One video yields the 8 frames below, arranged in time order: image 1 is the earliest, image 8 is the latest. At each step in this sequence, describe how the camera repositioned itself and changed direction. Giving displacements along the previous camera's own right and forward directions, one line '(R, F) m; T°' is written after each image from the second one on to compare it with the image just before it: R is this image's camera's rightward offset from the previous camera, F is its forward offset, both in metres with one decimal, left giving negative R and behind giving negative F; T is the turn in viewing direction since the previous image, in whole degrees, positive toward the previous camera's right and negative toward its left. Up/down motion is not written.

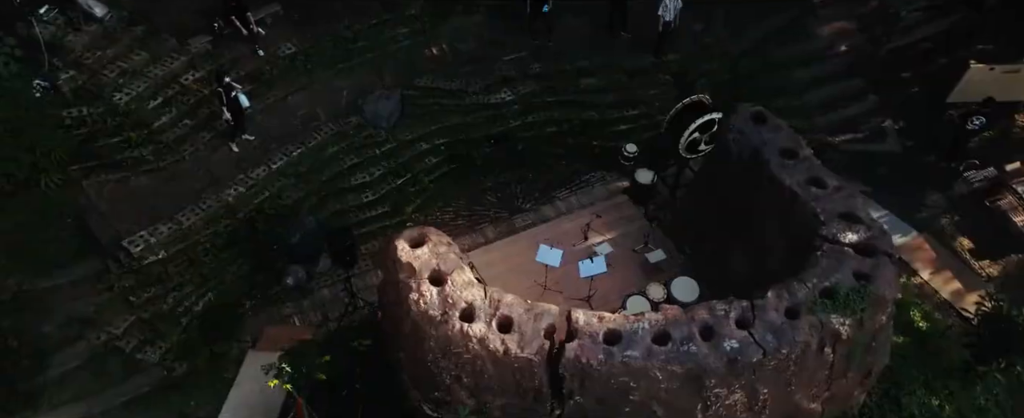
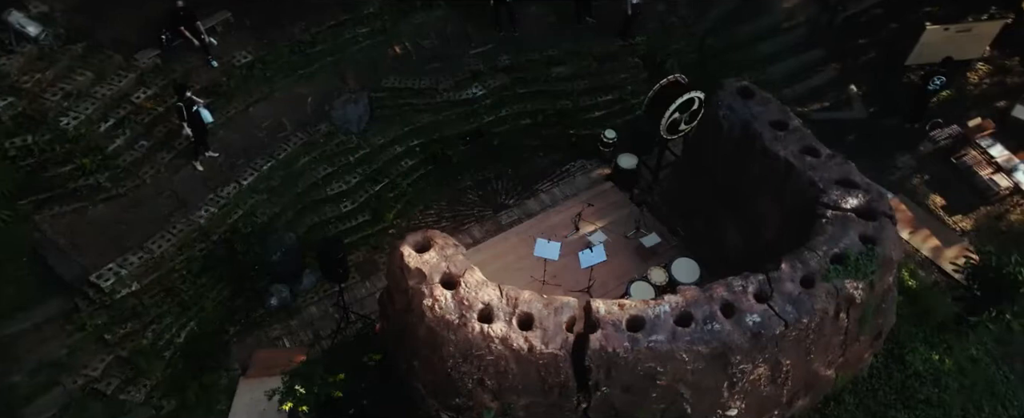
(-0.5, +0.3) m; +4°
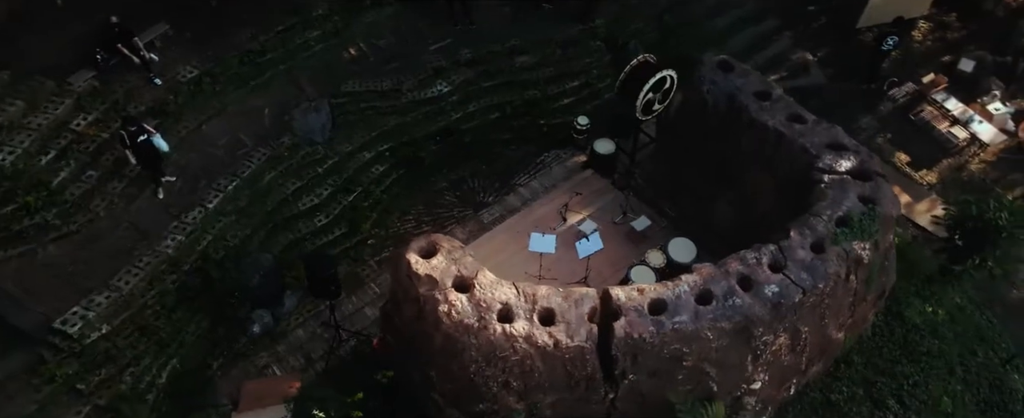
(-0.5, +0.3) m; +5°
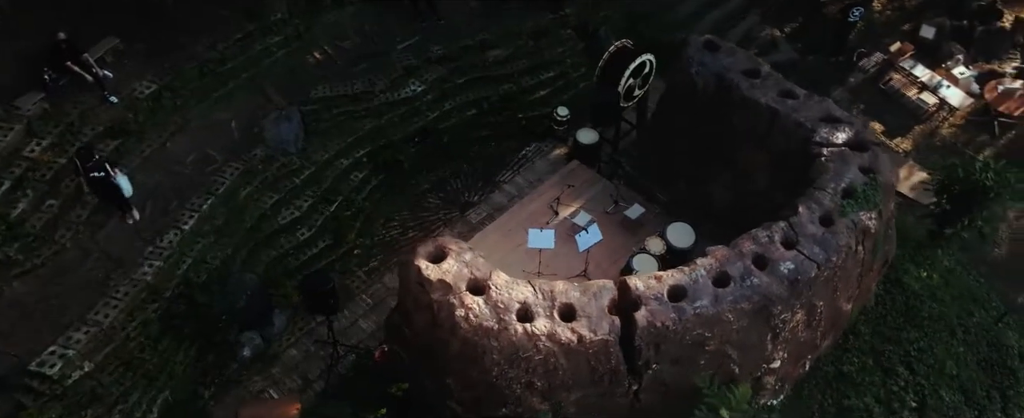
(-0.4, +0.2) m; +3°
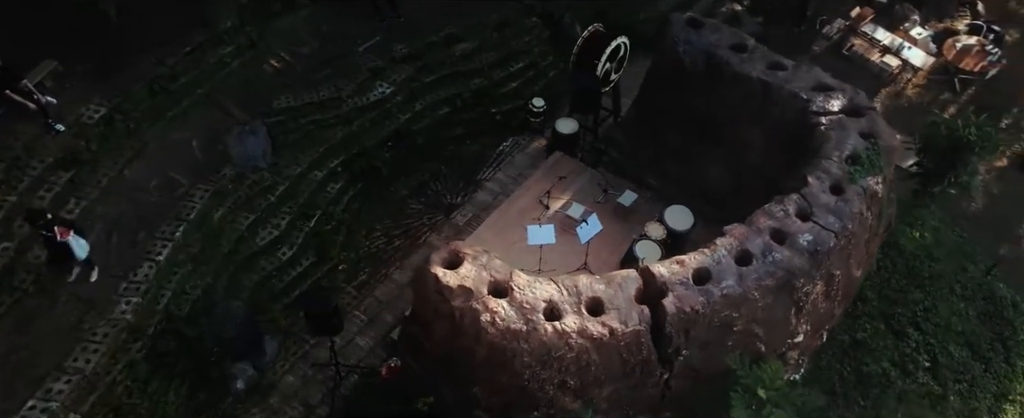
(-0.5, +0.3) m; +4°
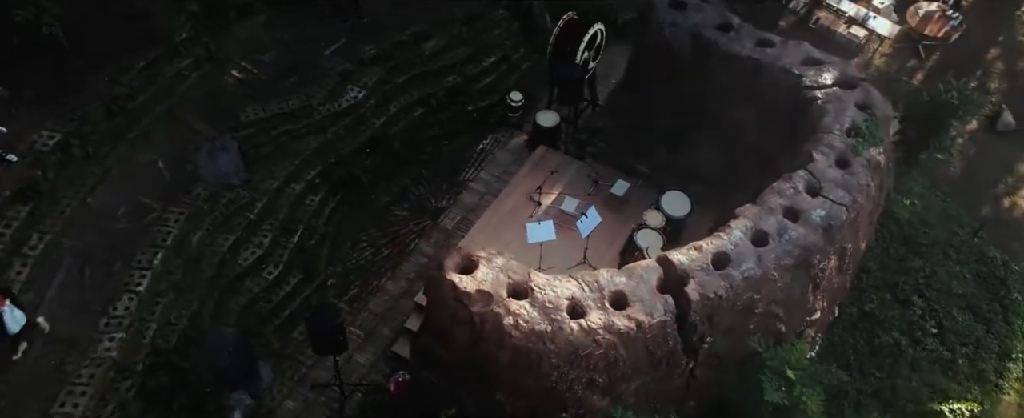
(-0.4, +0.2) m; +3°
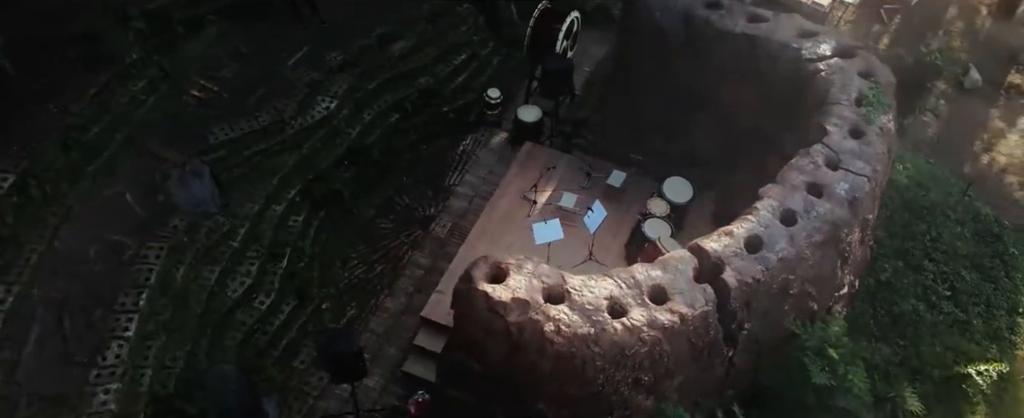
(-0.5, +0.3) m; +4°
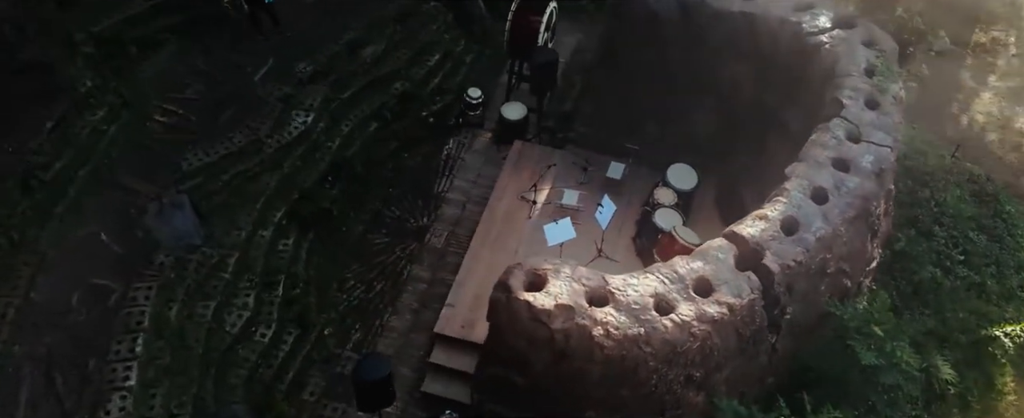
(-0.5, +0.3) m; +3°
